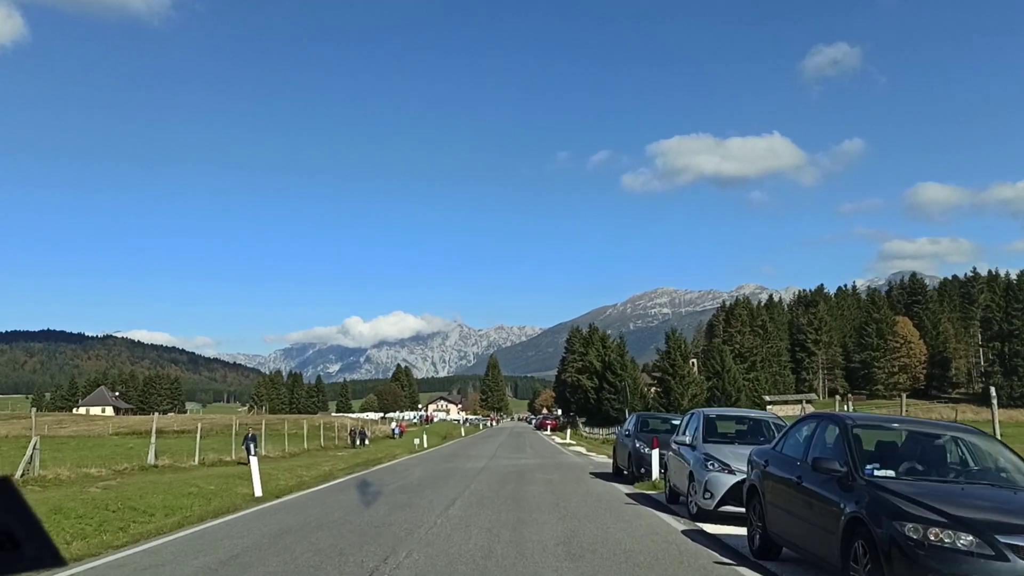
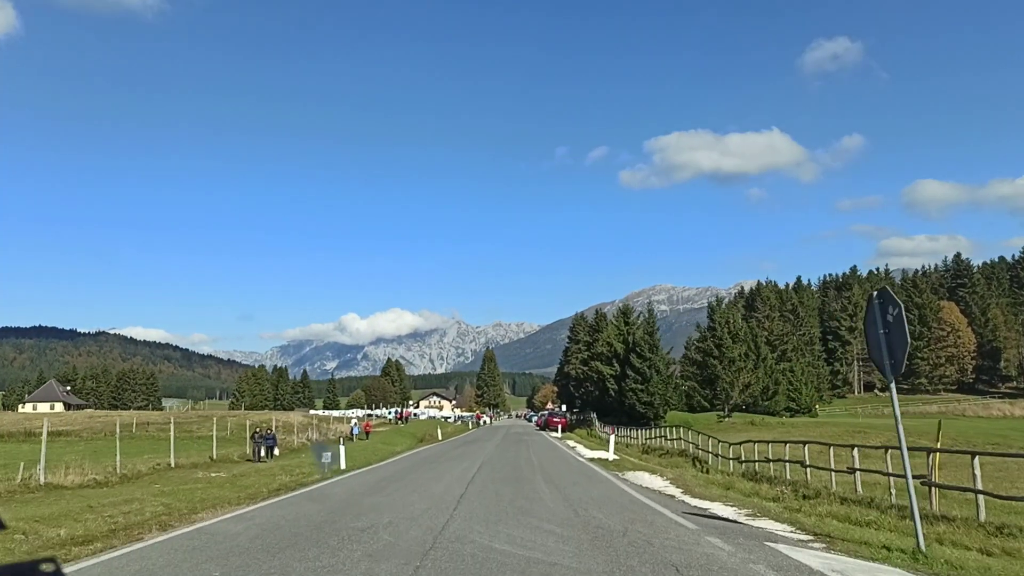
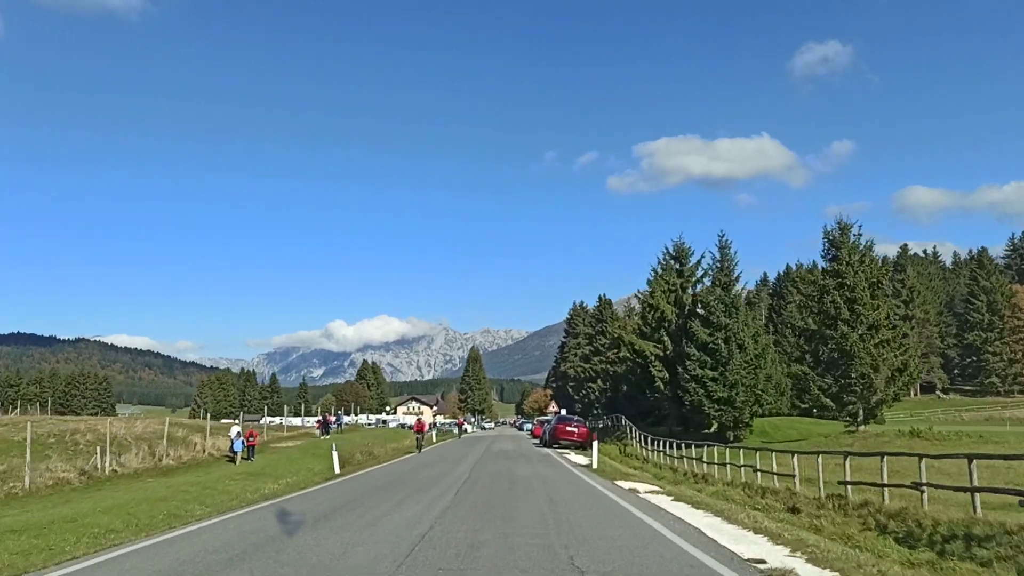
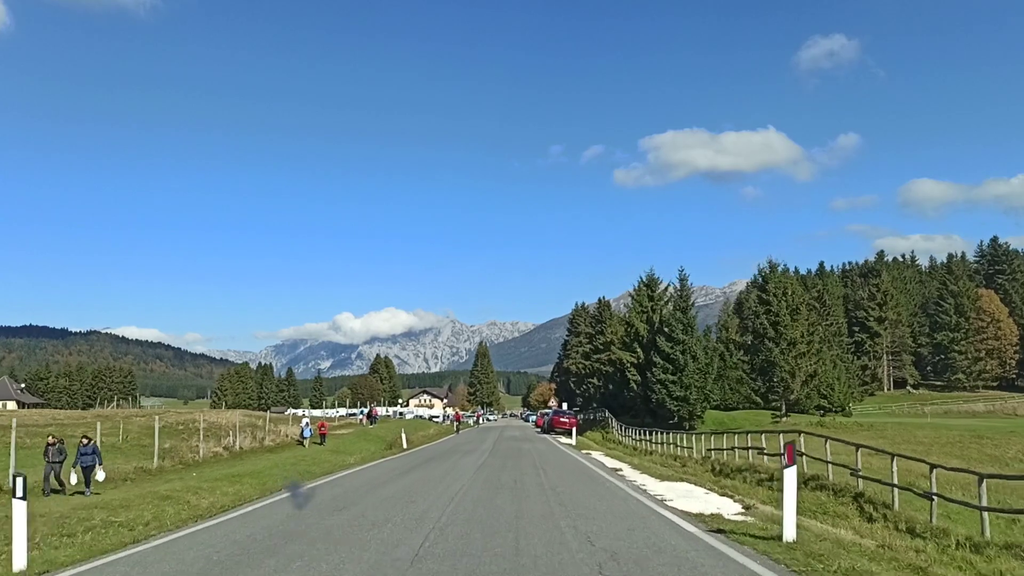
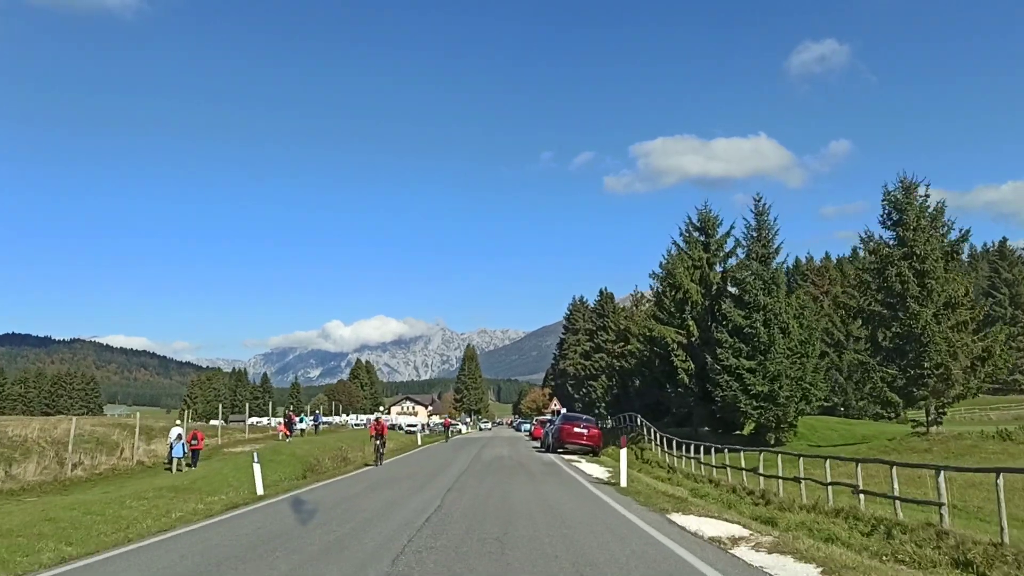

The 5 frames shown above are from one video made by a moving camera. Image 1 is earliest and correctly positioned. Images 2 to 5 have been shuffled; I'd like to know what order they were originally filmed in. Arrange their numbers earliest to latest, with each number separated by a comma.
2, 4, 3, 5
